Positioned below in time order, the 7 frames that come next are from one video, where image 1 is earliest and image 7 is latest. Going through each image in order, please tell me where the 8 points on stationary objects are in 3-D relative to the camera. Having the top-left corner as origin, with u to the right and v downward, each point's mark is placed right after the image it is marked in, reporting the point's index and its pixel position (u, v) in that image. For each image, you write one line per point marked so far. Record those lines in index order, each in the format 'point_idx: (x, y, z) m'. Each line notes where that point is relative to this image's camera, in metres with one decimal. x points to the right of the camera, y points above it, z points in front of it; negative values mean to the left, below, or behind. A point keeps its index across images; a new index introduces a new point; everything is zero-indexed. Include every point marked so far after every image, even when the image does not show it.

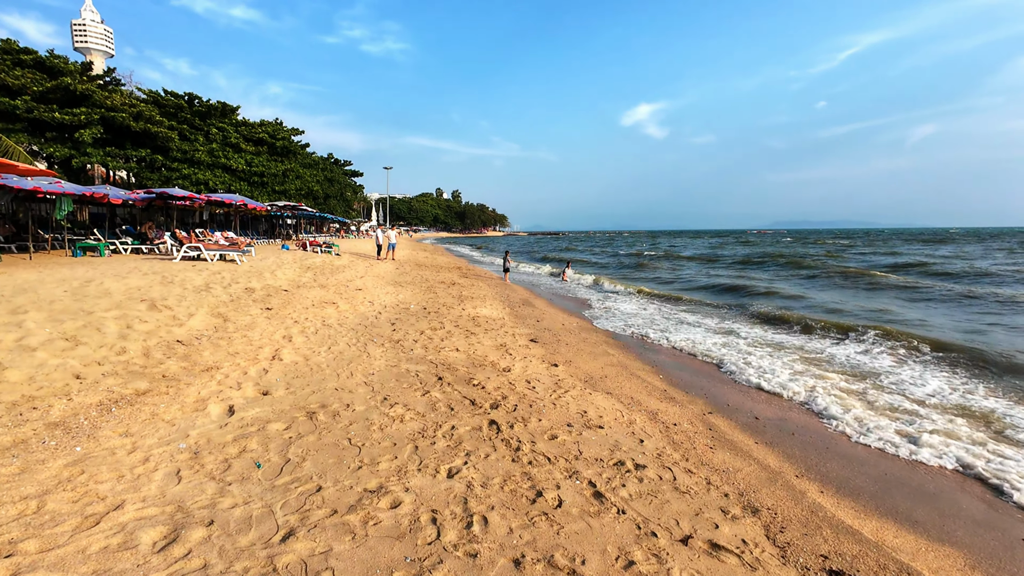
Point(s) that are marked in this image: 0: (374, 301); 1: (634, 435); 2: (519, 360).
0: (-3.0, -0.3, +10.5) m
1: (+1.1, -1.3, +4.3) m
2: (+0.1, -1.0, +6.6) m
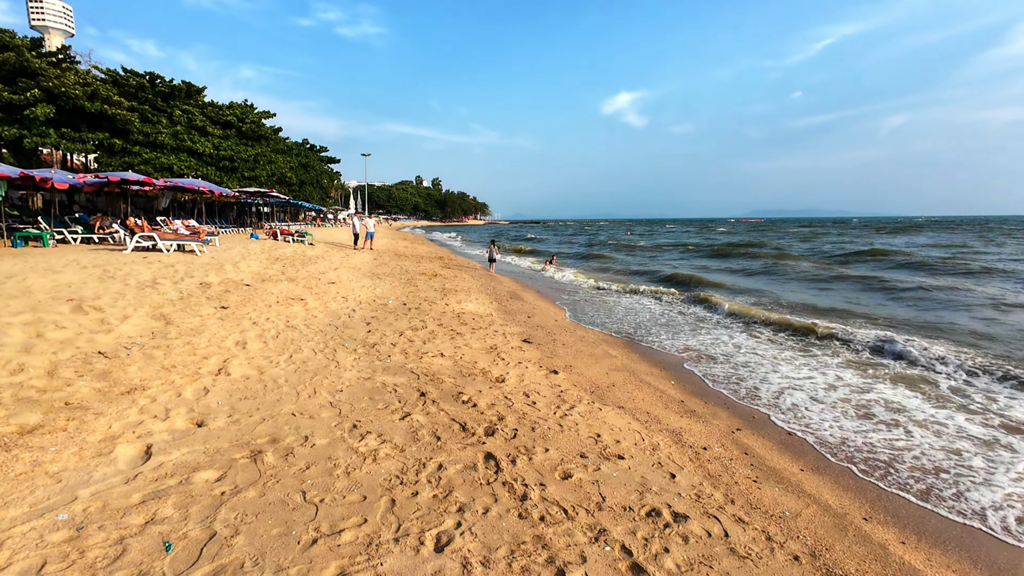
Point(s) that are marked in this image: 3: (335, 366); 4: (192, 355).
0: (-3.2, -0.2, +9.6) m
1: (+1.1, -1.3, +3.5) m
2: (0.0, -0.9, +5.8) m
3: (-1.8, -0.8, +5.1) m
4: (-3.2, -0.7, +4.8) m
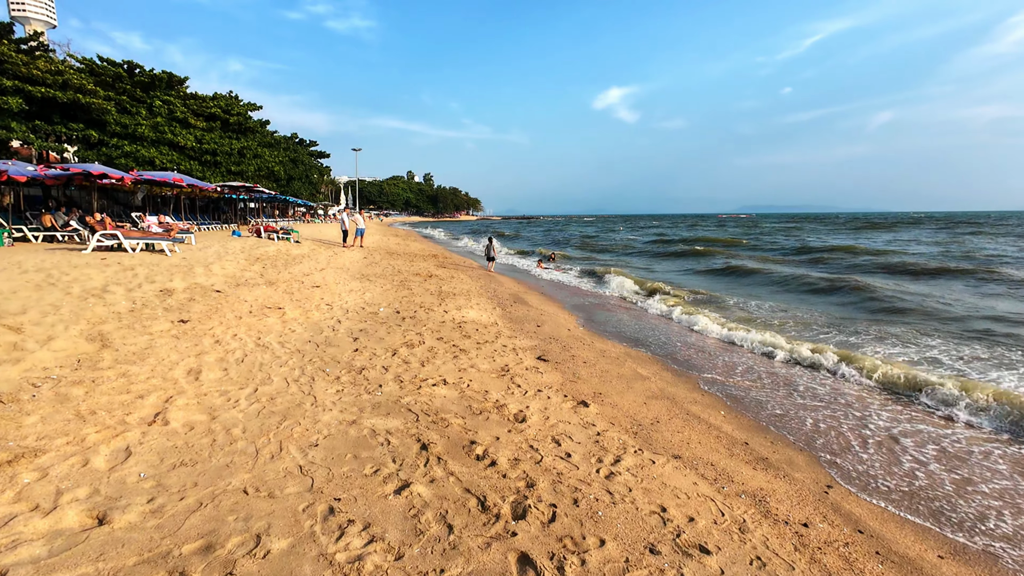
0: (-3.1, -0.3, +8.5) m
1: (+1.3, -1.4, +2.5) m
2: (+0.2, -1.1, +4.8) m
3: (-1.7, -1.0, +4.0) m
4: (-3.0, -0.8, +3.7) m
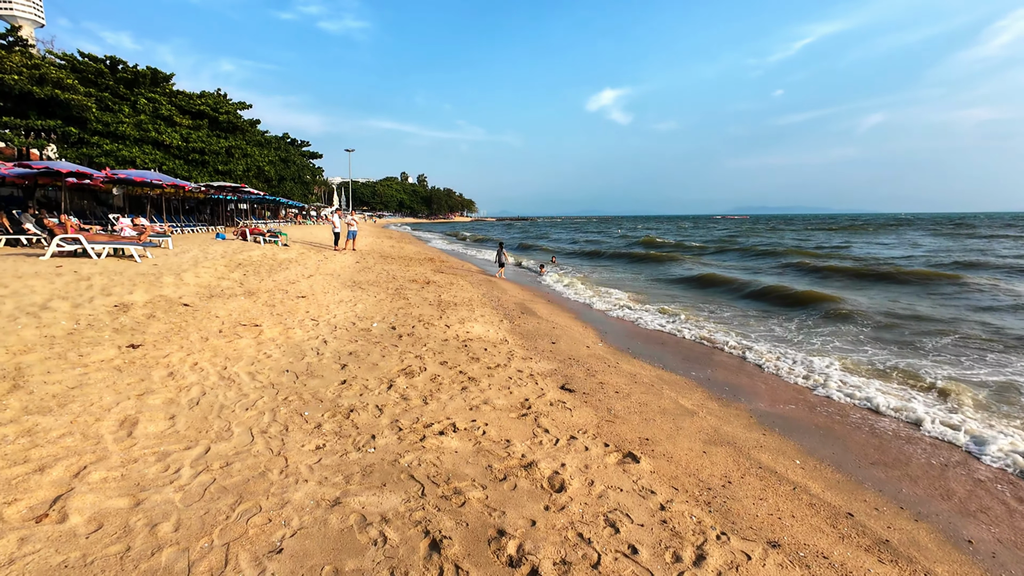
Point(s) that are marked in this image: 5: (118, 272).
0: (-2.9, -0.4, +7.4) m
1: (+1.5, -1.6, +1.5) m
2: (+0.4, -1.2, +3.8) m
3: (-1.4, -1.1, +3.0) m
4: (-2.8, -1.0, +2.7) m
5: (-6.7, +0.3, +8.3) m
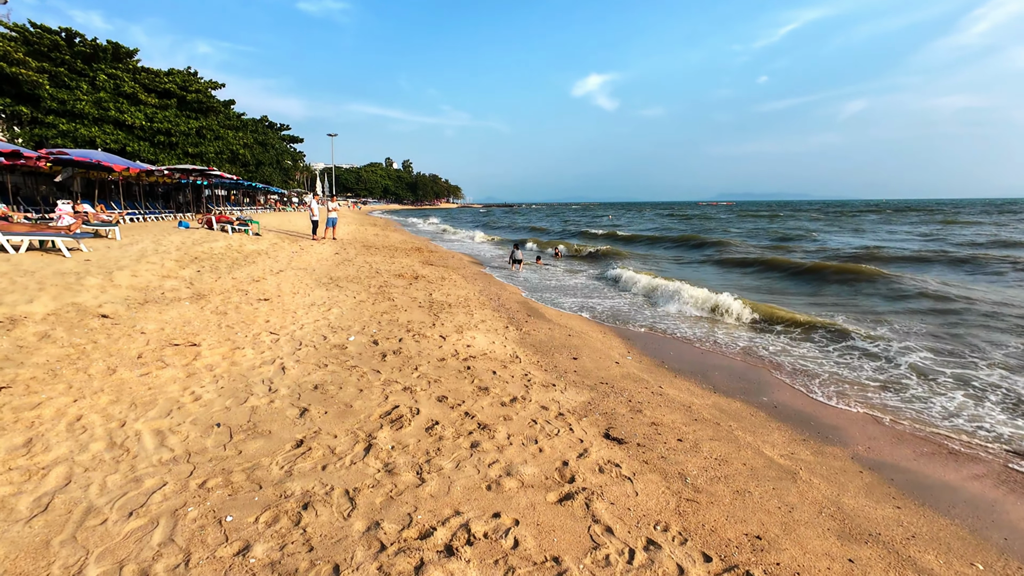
0: (-2.8, -0.5, +5.9) m
1: (+1.9, -1.8, +0.2) m
2: (+0.7, -1.4, +2.4) m
3: (-1.2, -1.3, +1.5) m
4: (-2.5, -1.2, +1.2) m
5: (-6.6, +0.2, +6.7) m
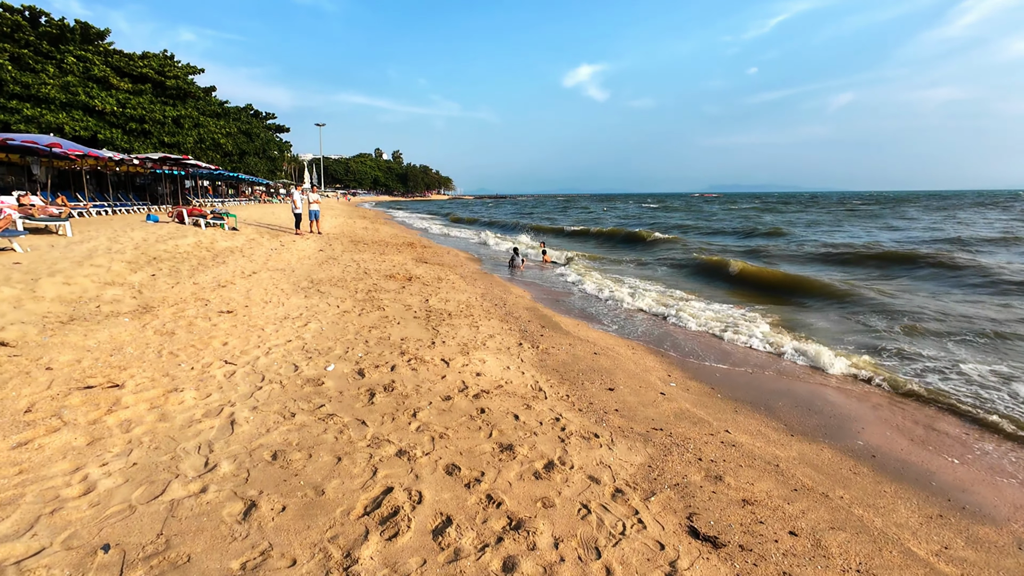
0: (-2.6, -0.6, +4.7) m
1: (+2.2, -2.0, -1.0) m
2: (+0.9, -1.6, +1.2) m
3: (-0.9, -1.5, +0.3) m
4: (-2.2, -1.4, 0.0) m
5: (-6.4, +0.1, +5.3) m
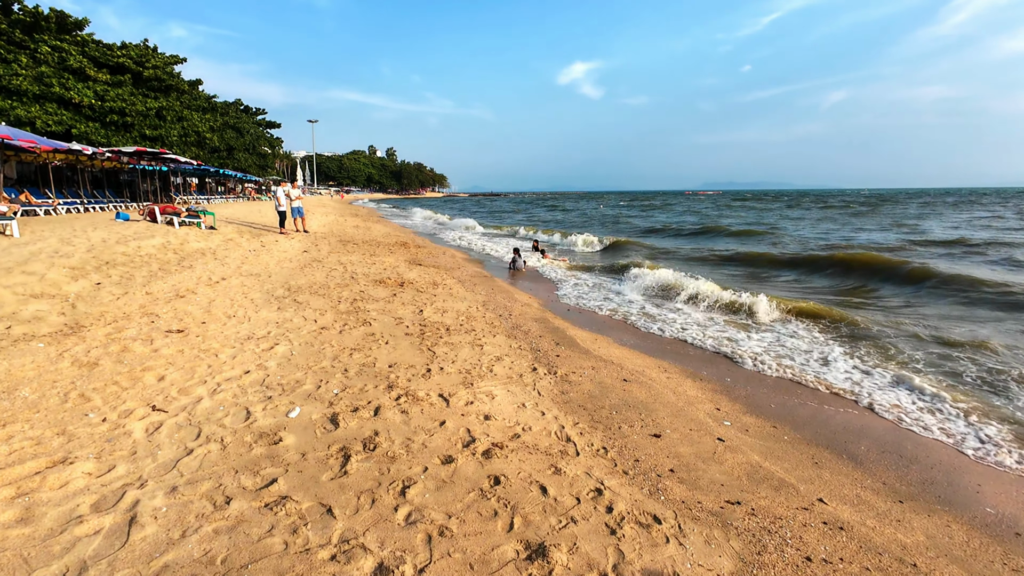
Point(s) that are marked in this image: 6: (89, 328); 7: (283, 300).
0: (-2.4, -0.8, +3.6) m
1: (+2.4, -2.2, -2.0) m
2: (+1.1, -1.7, +0.1) m
3: (-0.7, -1.7, -0.8) m
4: (-2.0, -1.6, -1.1) m
5: (-6.3, -0.1, +4.2) m
6: (-4.2, -0.4, +4.9) m
7: (-3.3, -0.1, +6.8) m
